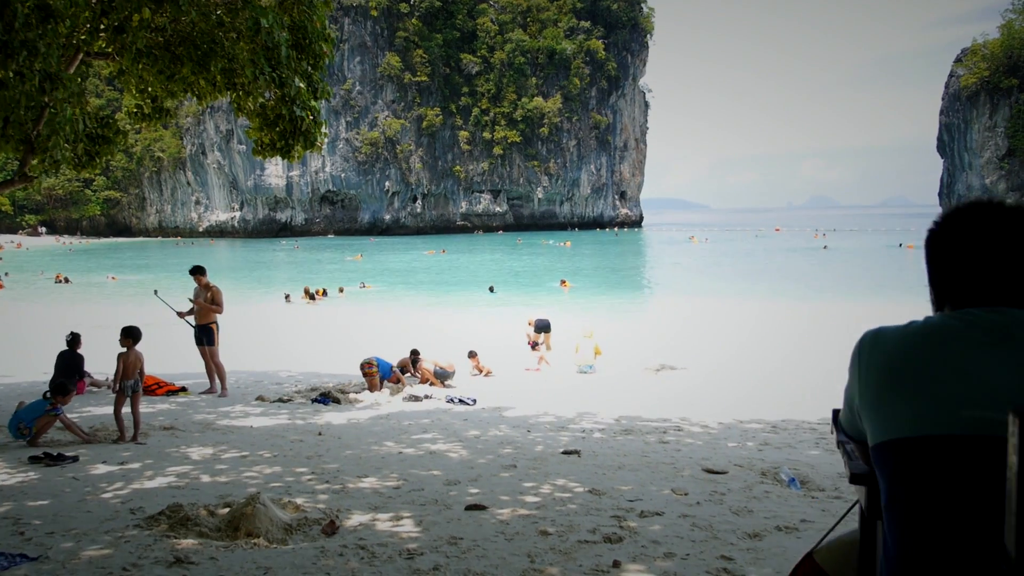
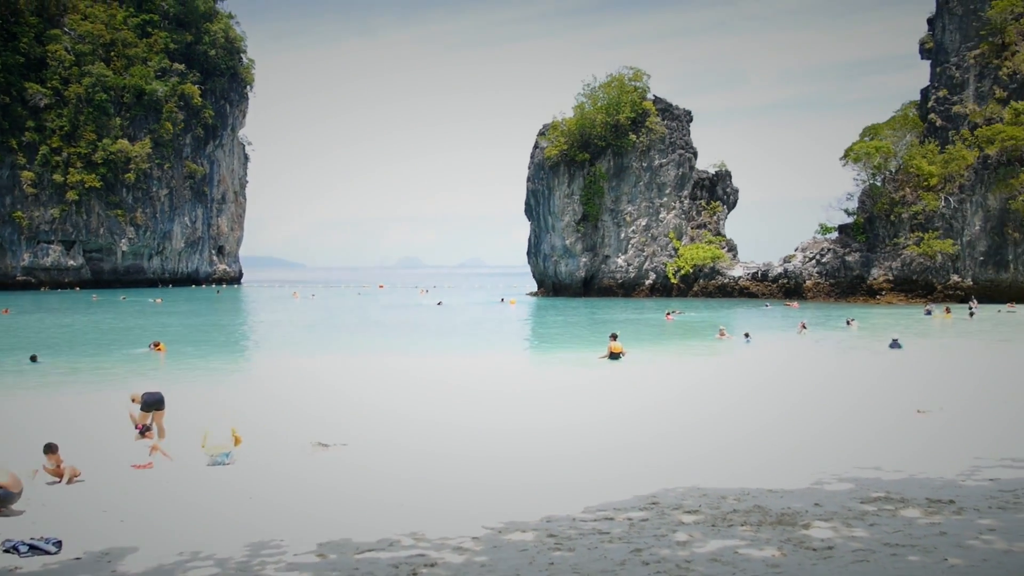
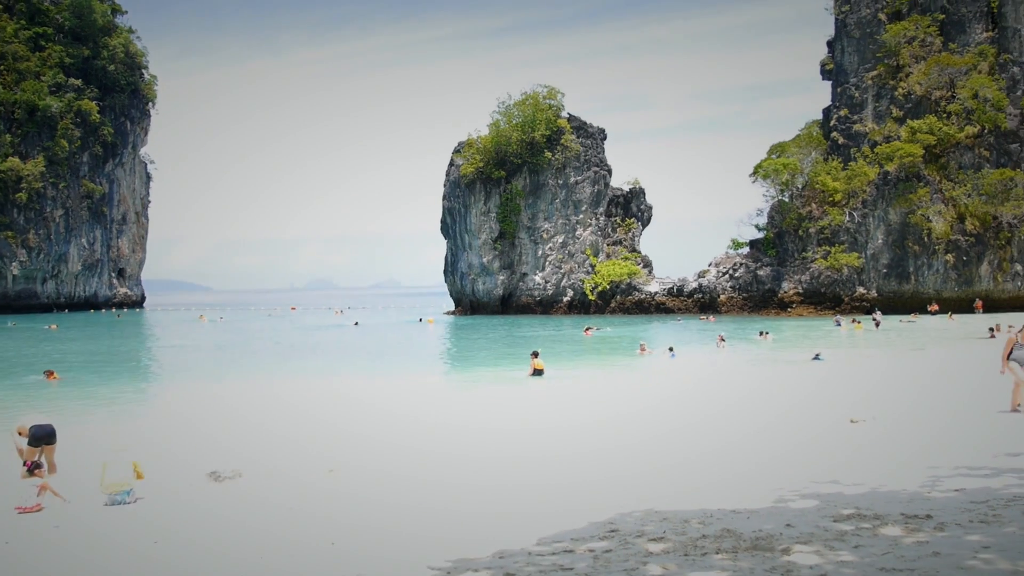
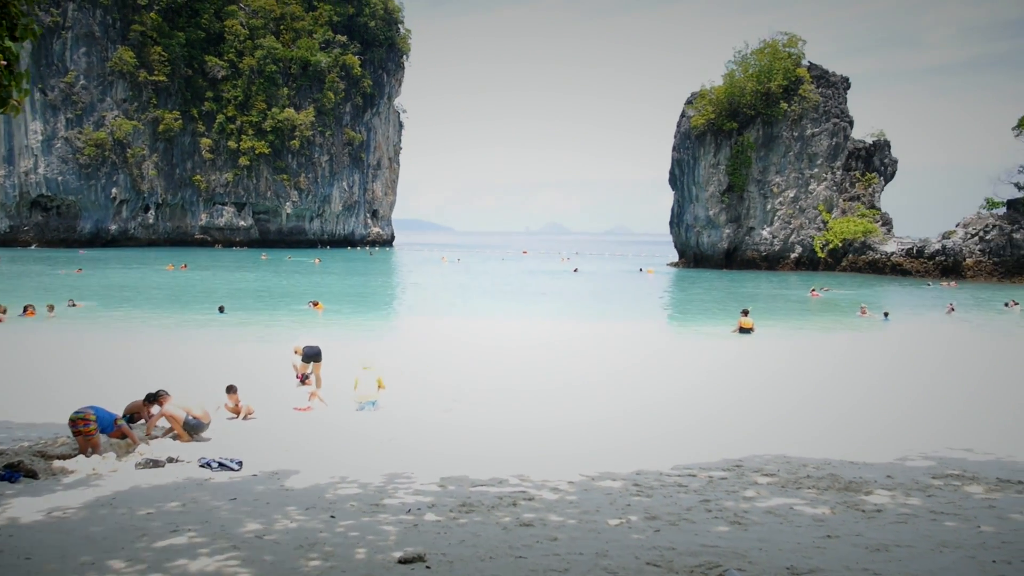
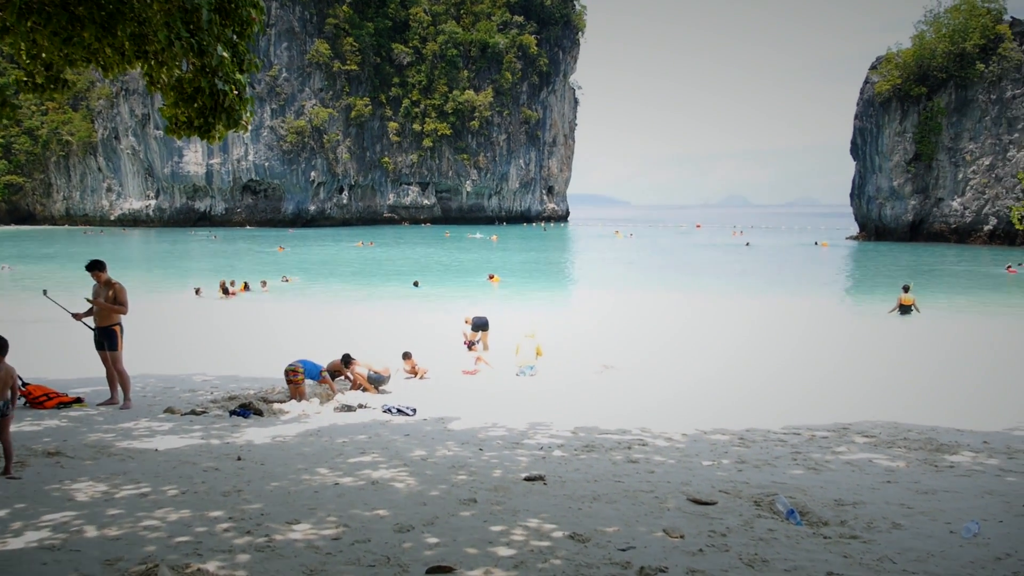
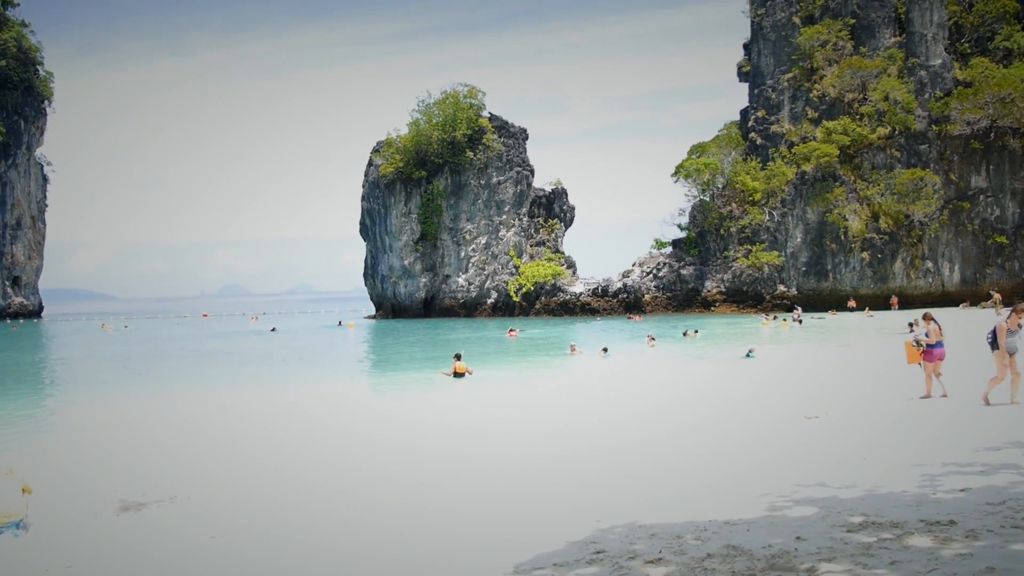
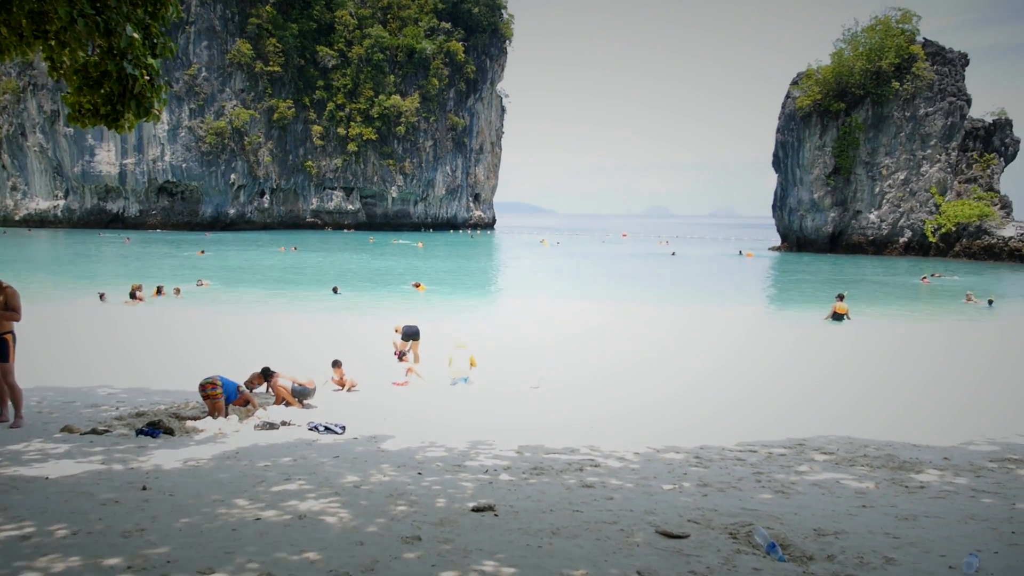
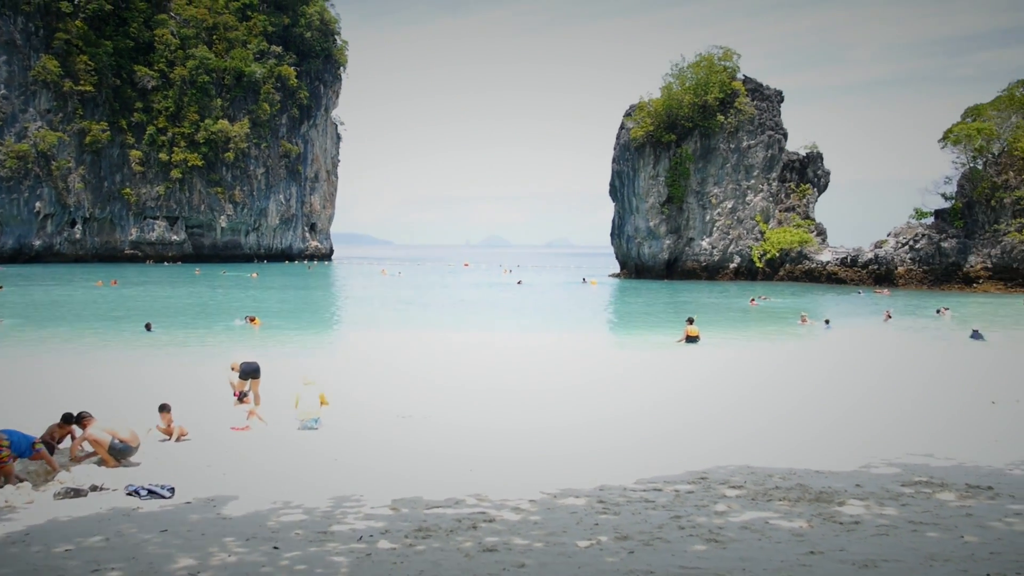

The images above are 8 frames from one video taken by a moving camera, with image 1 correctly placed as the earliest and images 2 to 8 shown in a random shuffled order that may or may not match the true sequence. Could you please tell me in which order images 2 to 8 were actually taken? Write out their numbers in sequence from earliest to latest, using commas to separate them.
5, 7, 4, 8, 2, 3, 6
